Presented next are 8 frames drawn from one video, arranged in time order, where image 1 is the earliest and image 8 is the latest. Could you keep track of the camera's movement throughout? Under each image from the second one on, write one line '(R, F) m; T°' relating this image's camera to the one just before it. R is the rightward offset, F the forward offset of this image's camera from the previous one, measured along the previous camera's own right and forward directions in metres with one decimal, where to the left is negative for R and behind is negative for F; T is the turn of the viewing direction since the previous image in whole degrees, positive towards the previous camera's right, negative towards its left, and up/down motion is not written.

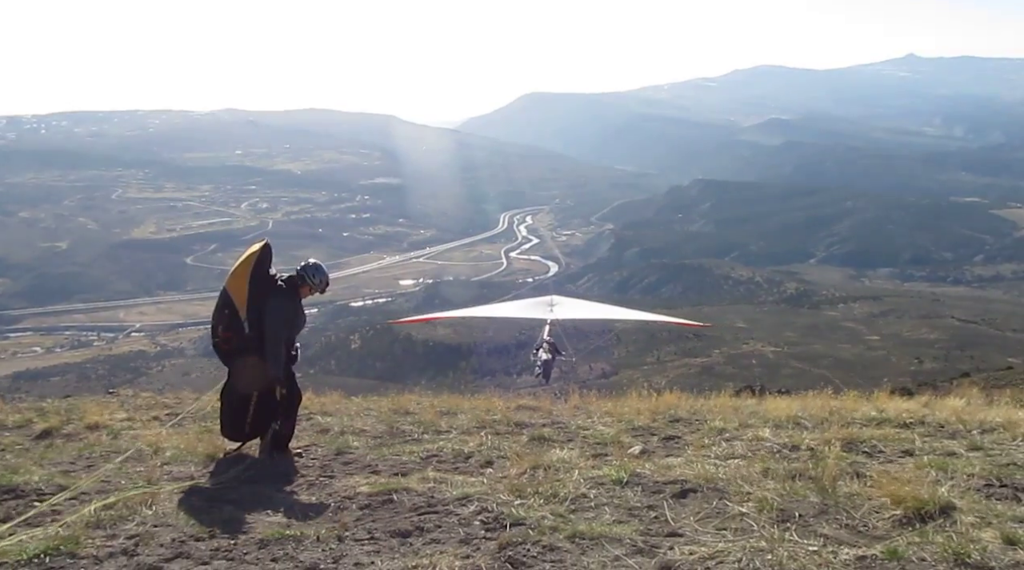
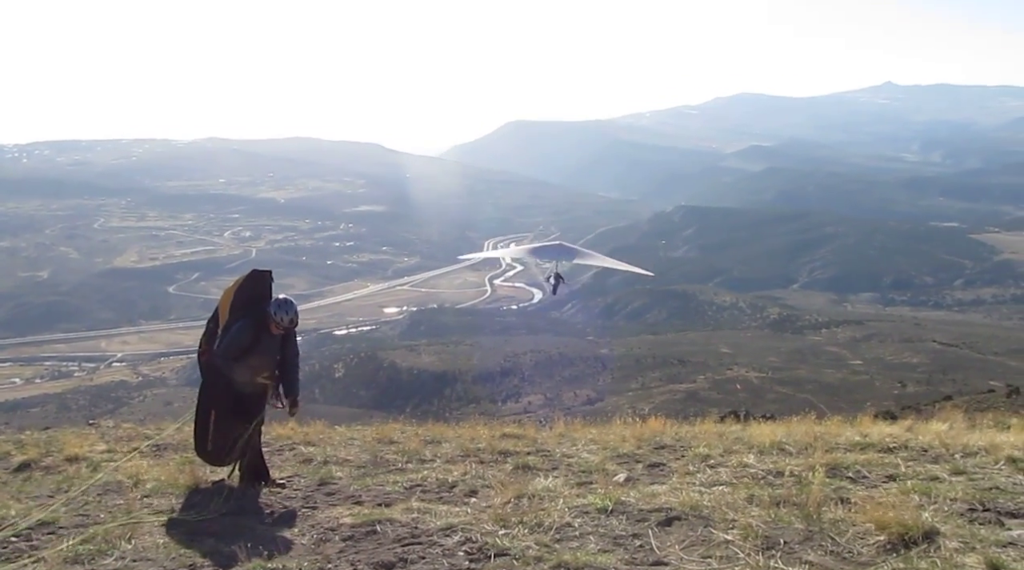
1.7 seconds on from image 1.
(0.0, 0.0) m; +1°
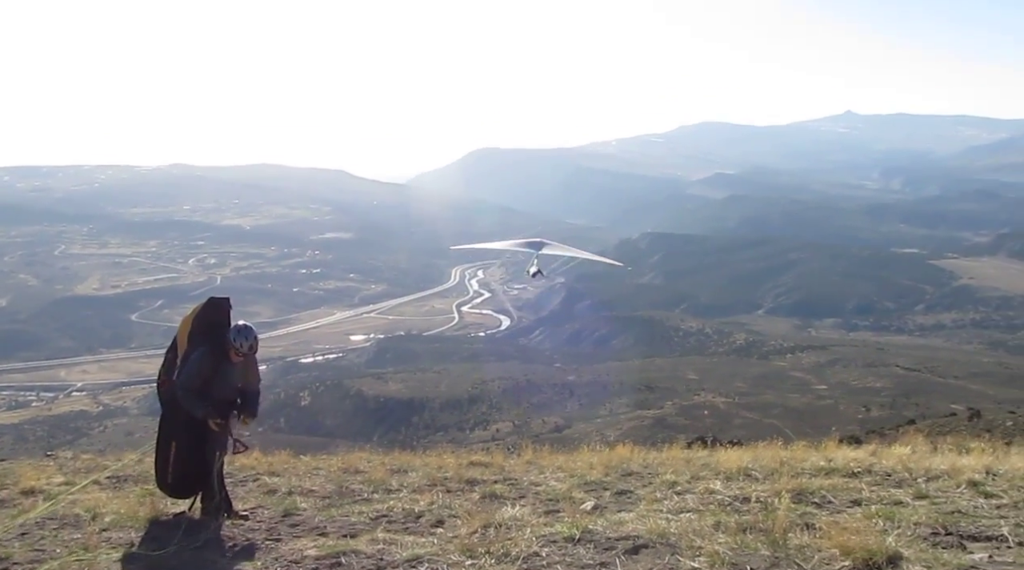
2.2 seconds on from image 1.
(0.0, 0.0) m; +2°
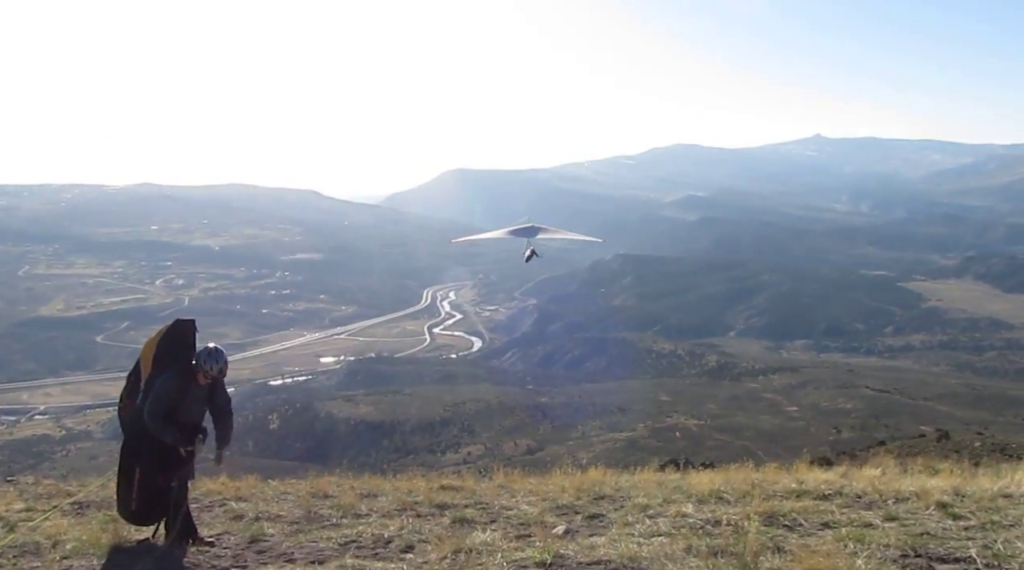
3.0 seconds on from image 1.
(0.0, +0.1) m; +2°
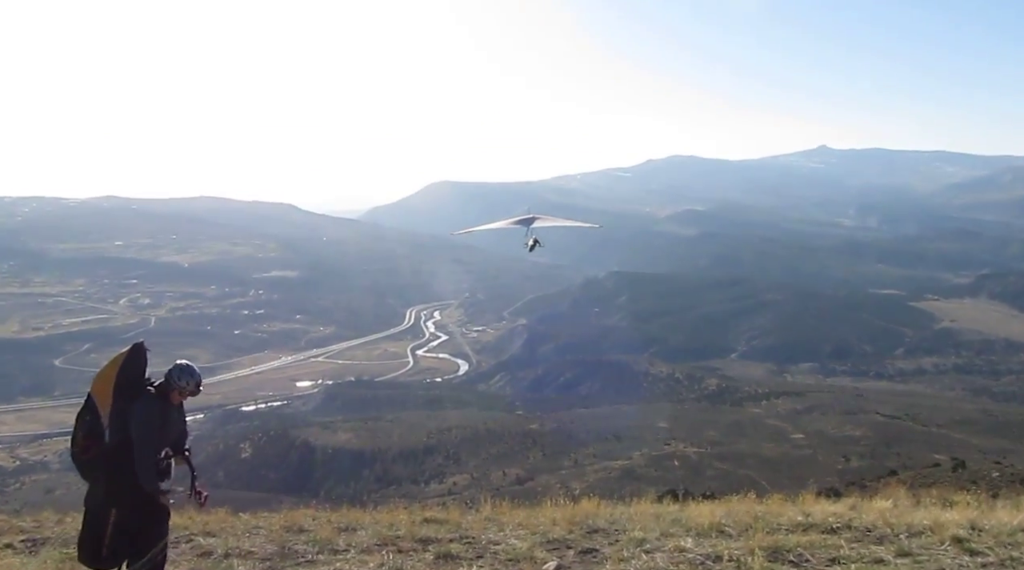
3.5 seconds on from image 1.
(+0.1, +1.5) m; +1°
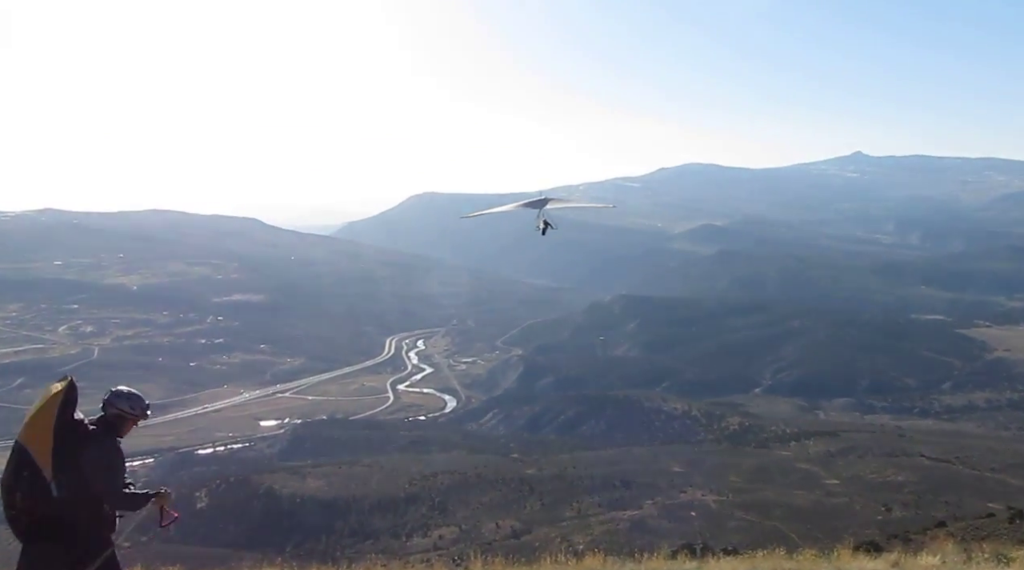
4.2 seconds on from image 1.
(+0.2, +2.8) m; 0°
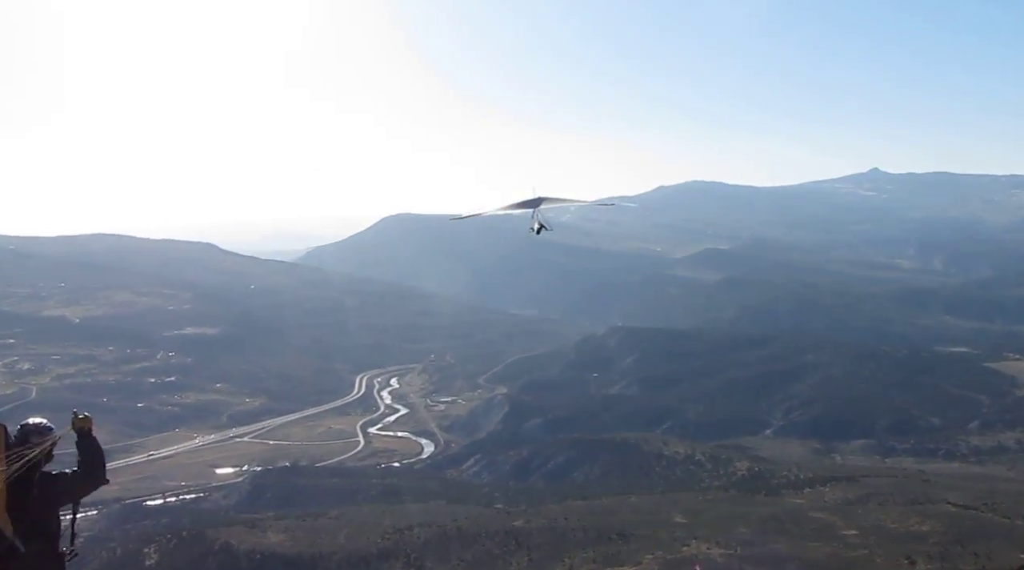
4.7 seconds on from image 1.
(+0.1, +2.0) m; 0°
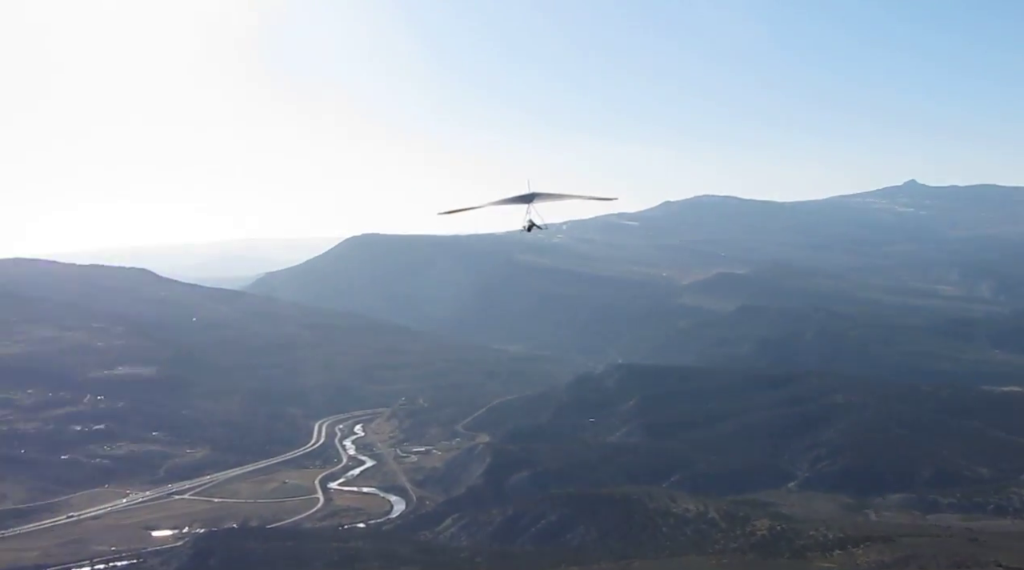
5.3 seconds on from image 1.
(+0.3, +2.5) m; 0°
